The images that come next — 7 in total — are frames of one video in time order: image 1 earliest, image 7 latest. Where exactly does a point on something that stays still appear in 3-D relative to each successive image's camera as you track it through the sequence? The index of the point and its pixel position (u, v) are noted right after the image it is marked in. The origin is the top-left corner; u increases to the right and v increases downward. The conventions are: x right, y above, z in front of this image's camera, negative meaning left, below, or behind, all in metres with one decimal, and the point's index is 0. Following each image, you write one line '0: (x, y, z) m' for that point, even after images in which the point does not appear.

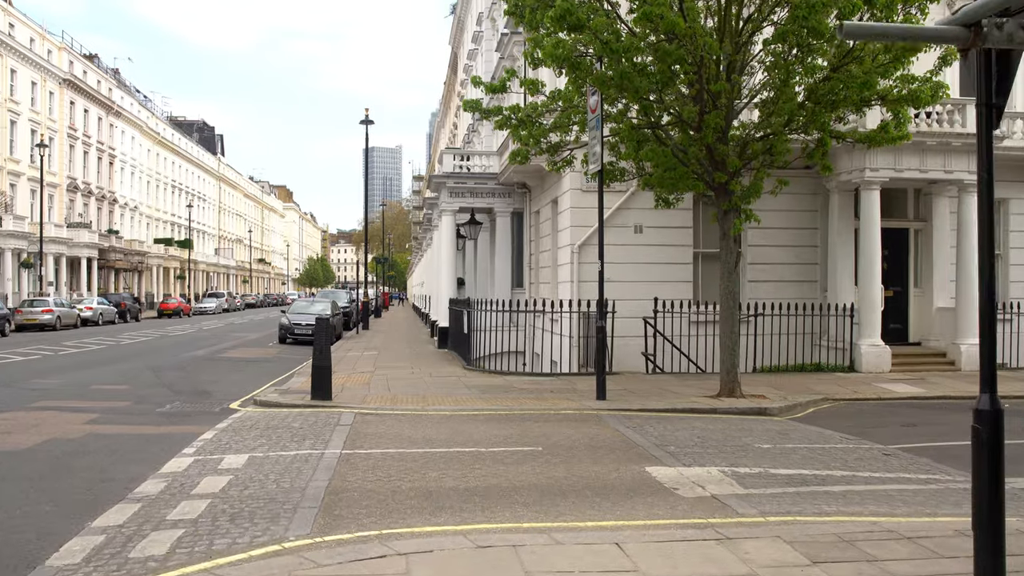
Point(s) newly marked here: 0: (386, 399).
0: (-1.3, -1.2, +11.7) m
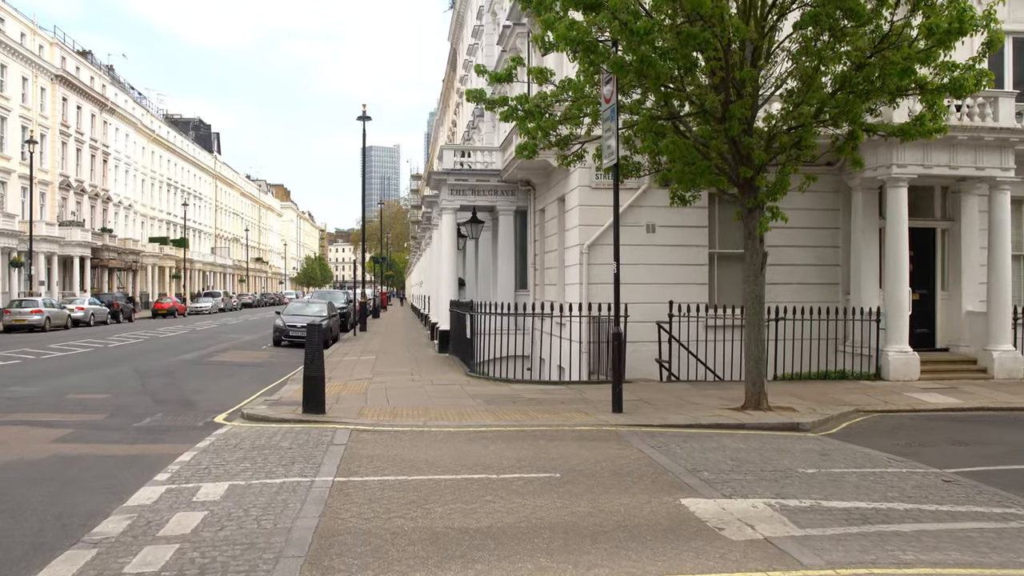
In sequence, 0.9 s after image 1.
0: (-1.2, -1.2, +10.8) m
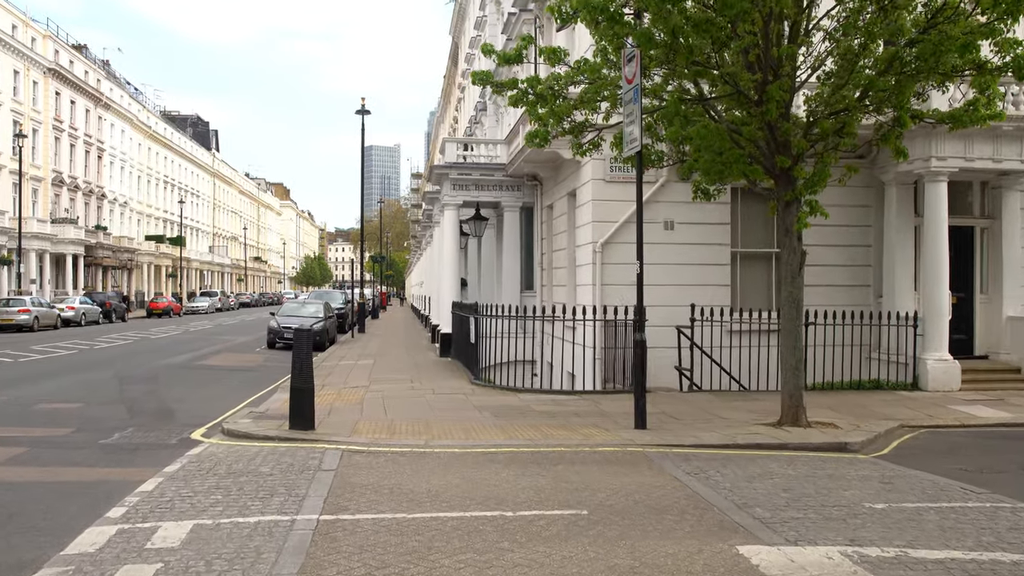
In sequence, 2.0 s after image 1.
0: (-1.1, -1.2, +9.7) m
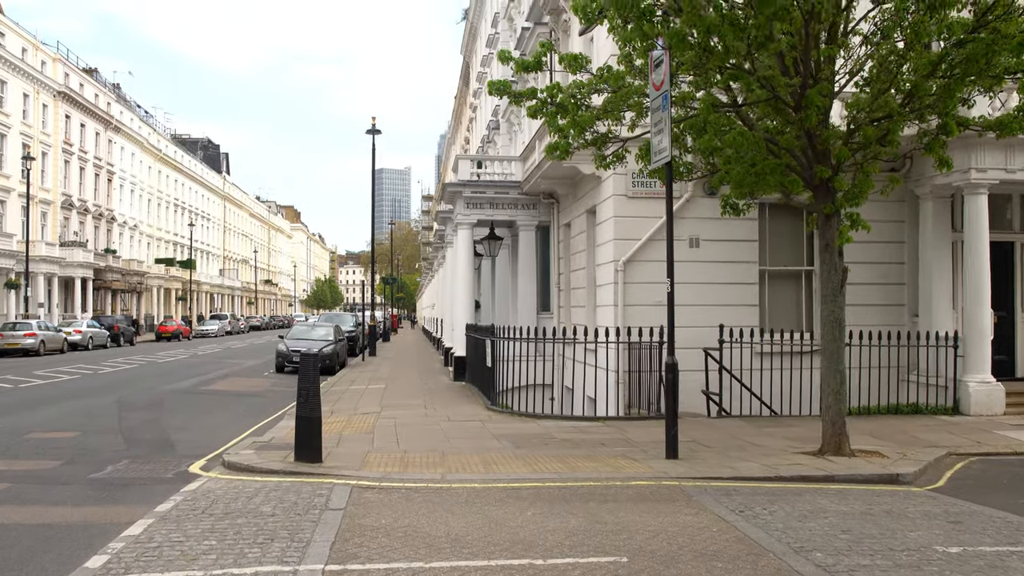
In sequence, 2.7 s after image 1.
0: (-0.9, -1.4, +9.0) m
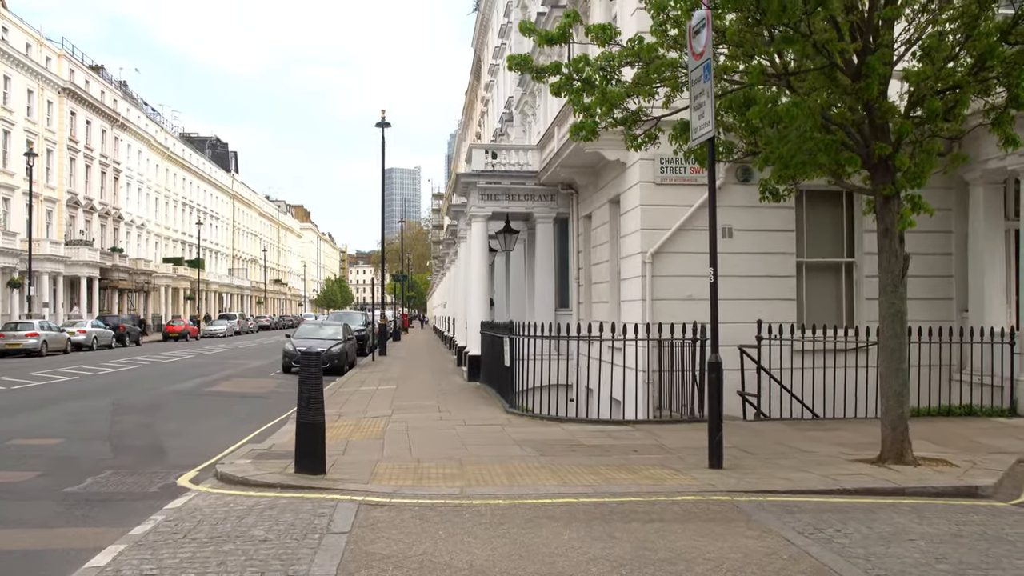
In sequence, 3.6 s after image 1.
0: (-0.8, -1.3, +8.0) m
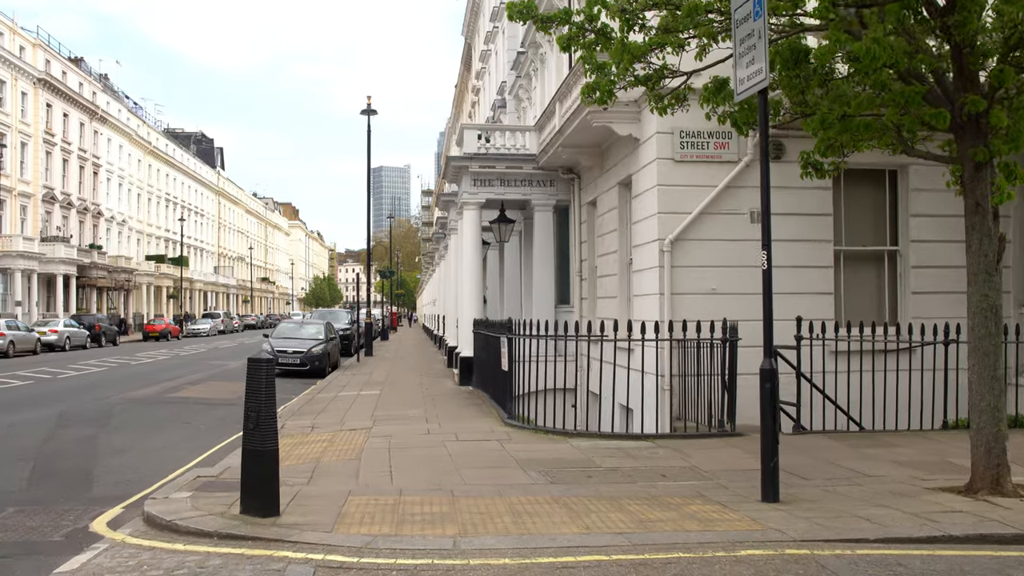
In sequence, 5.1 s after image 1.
0: (-0.7, -1.2, +6.3) m
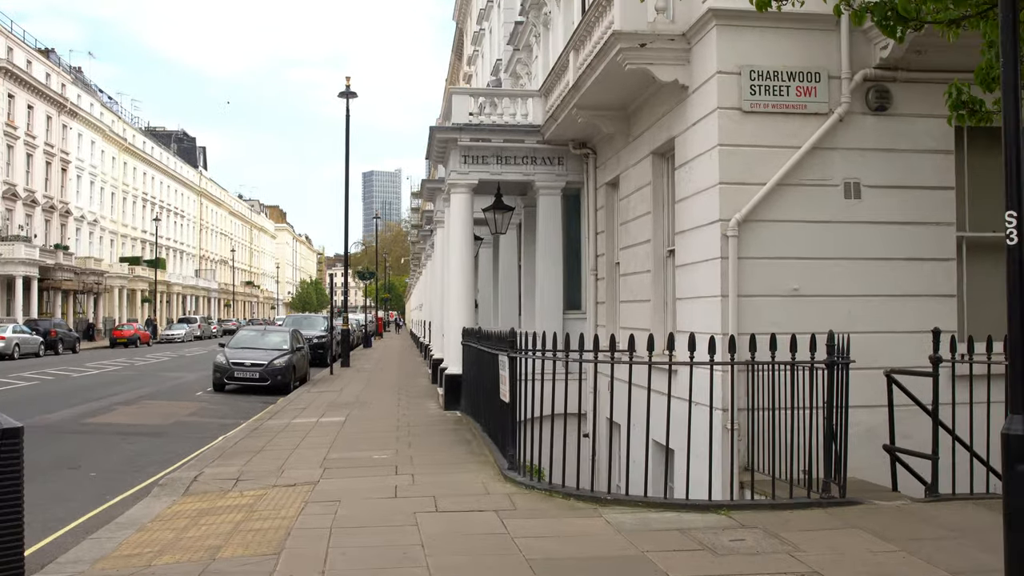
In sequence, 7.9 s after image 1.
0: (-0.7, -1.2, +3.0) m
